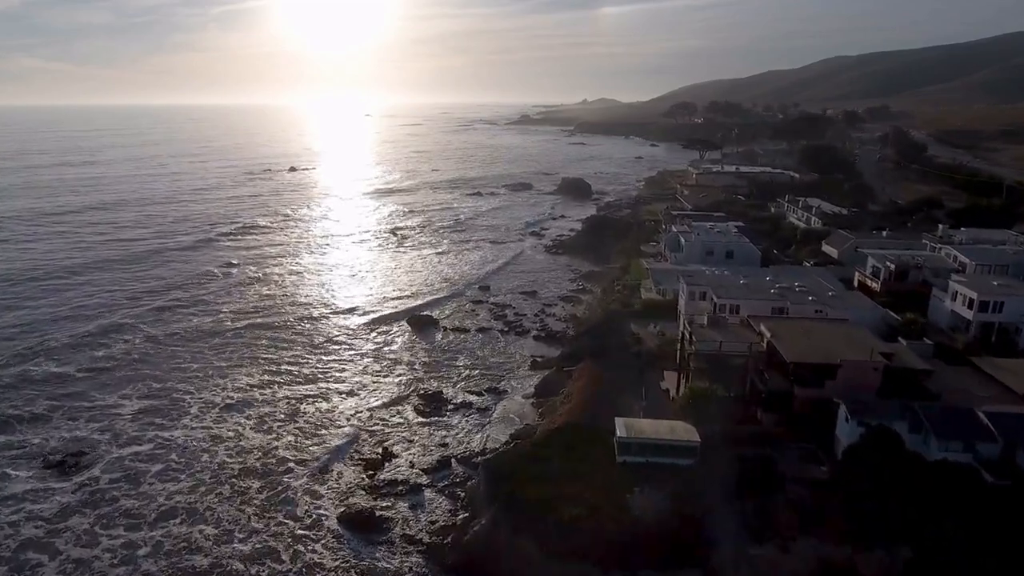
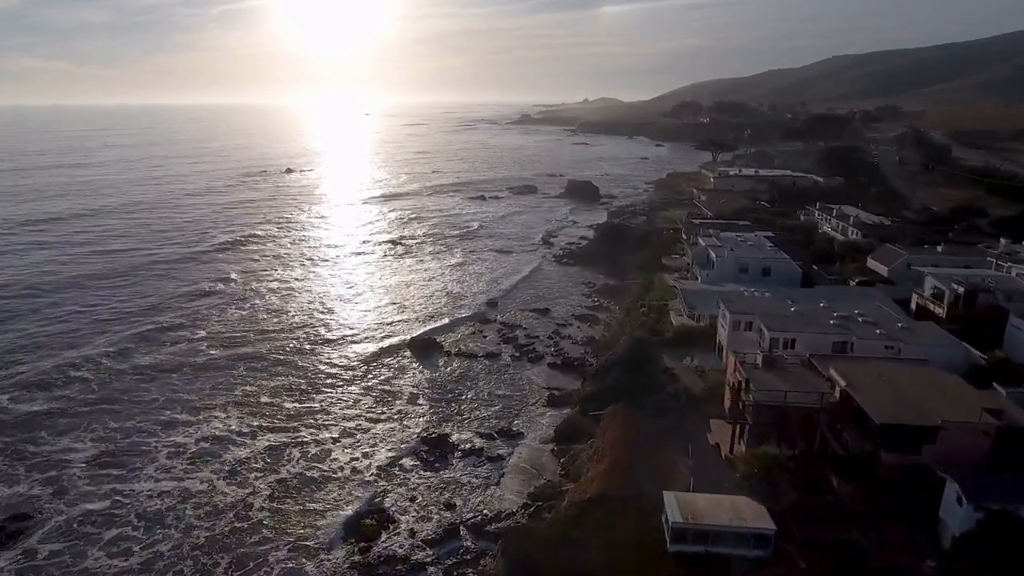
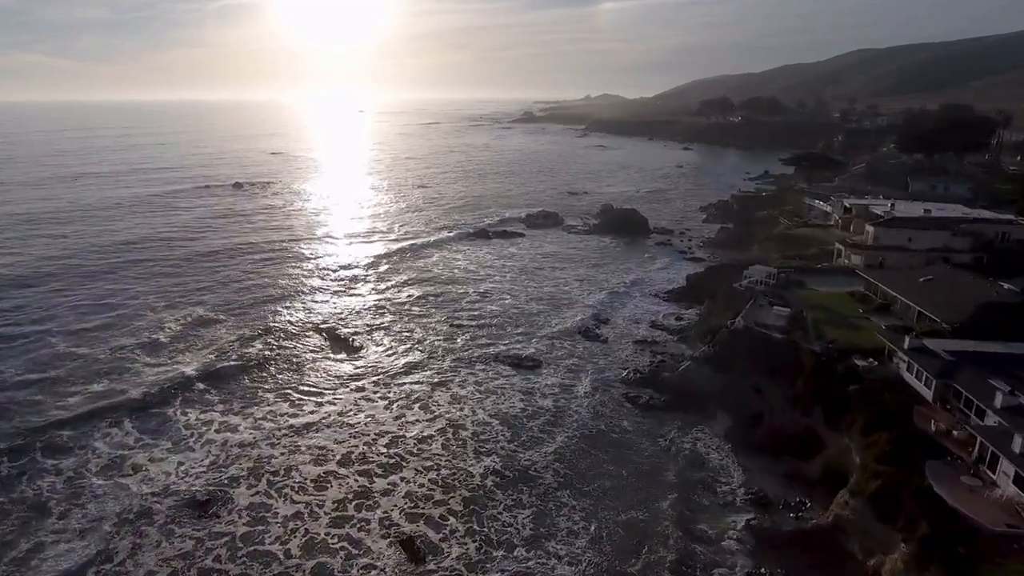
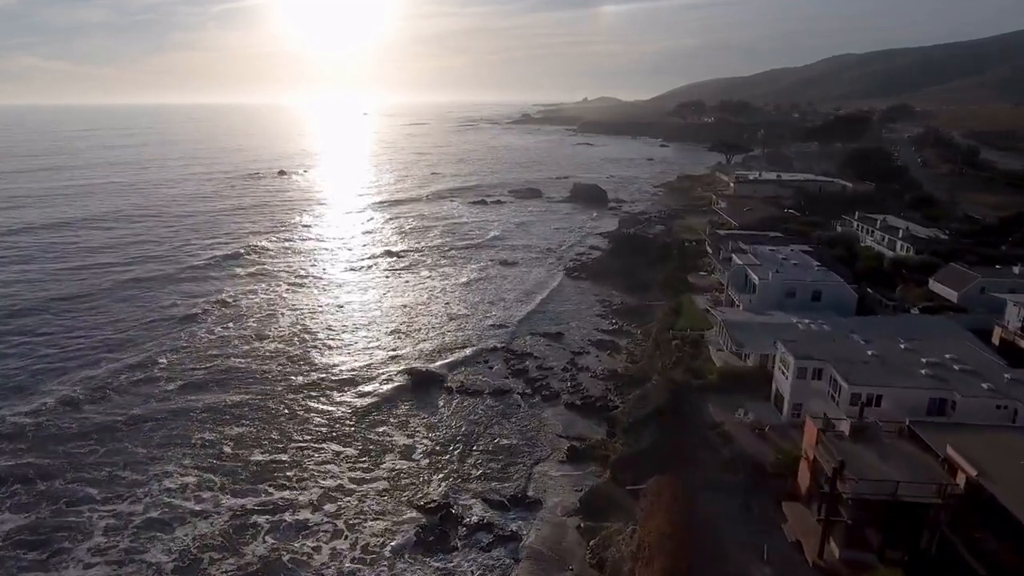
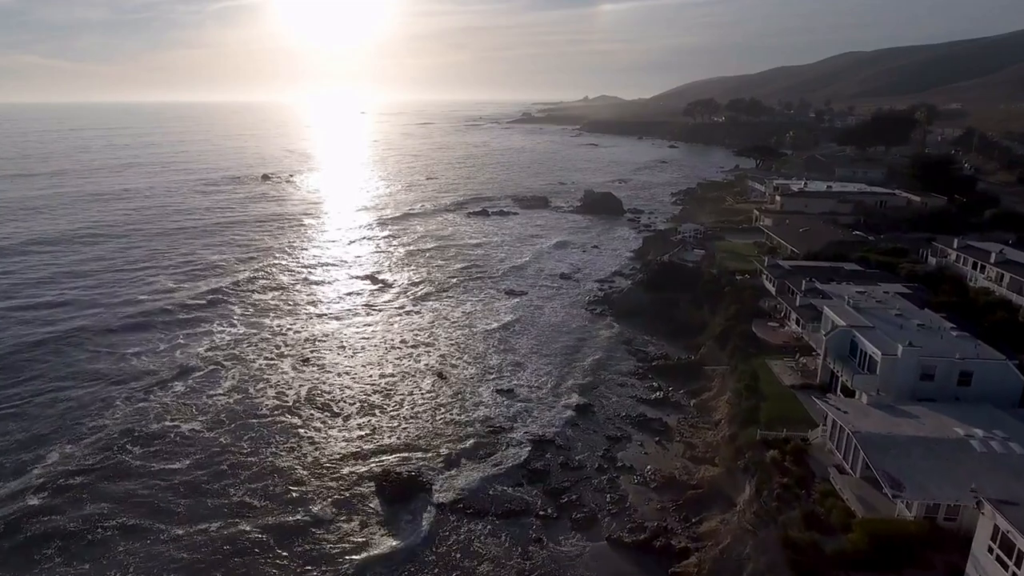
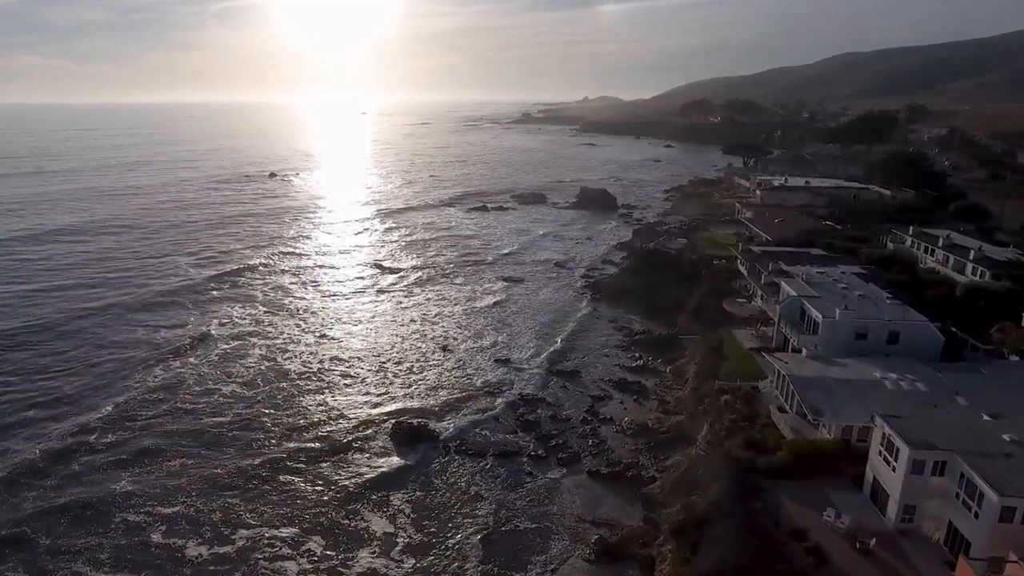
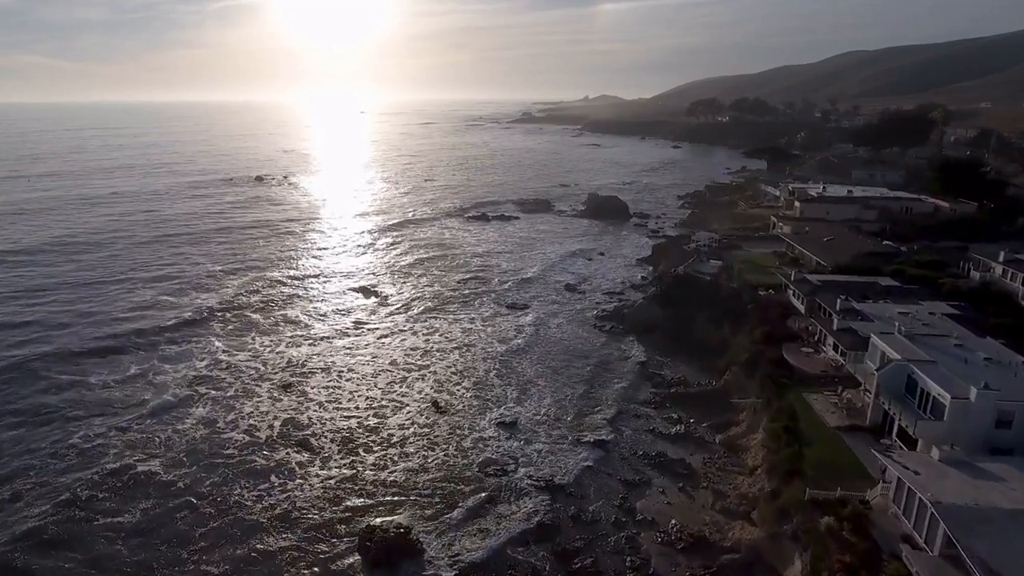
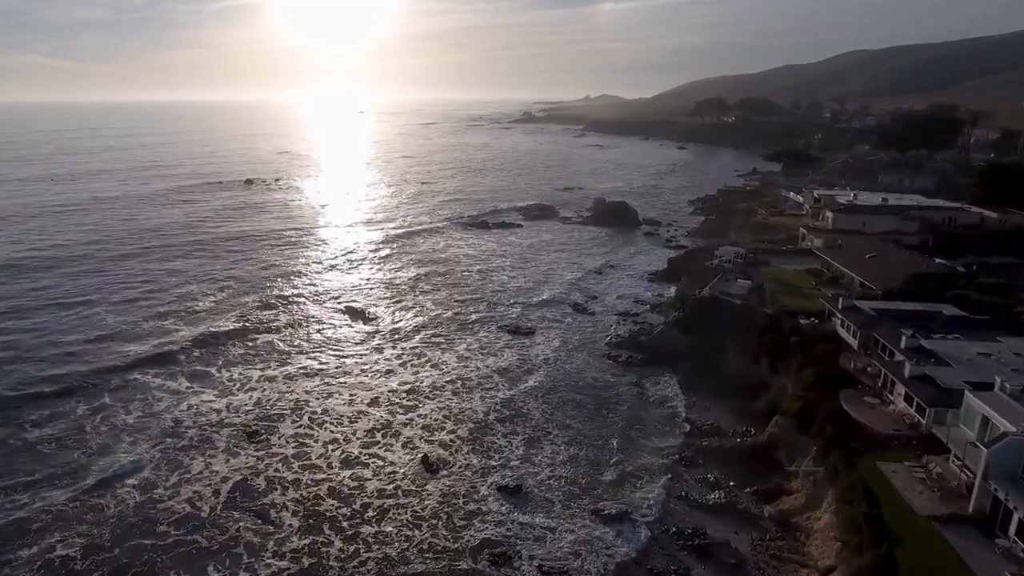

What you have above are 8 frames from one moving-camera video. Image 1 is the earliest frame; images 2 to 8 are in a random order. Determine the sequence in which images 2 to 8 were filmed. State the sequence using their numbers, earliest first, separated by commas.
2, 4, 6, 5, 7, 8, 3
